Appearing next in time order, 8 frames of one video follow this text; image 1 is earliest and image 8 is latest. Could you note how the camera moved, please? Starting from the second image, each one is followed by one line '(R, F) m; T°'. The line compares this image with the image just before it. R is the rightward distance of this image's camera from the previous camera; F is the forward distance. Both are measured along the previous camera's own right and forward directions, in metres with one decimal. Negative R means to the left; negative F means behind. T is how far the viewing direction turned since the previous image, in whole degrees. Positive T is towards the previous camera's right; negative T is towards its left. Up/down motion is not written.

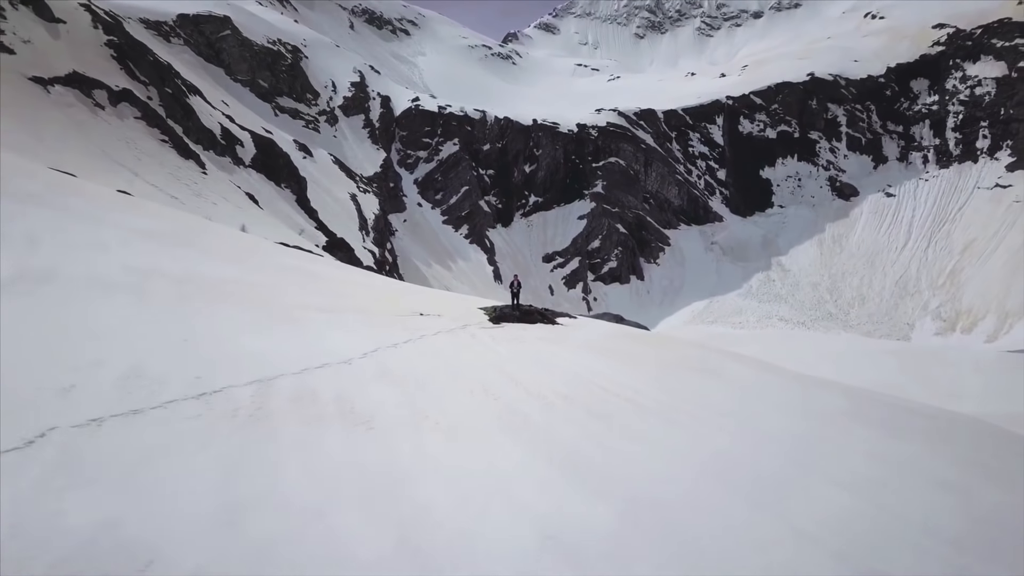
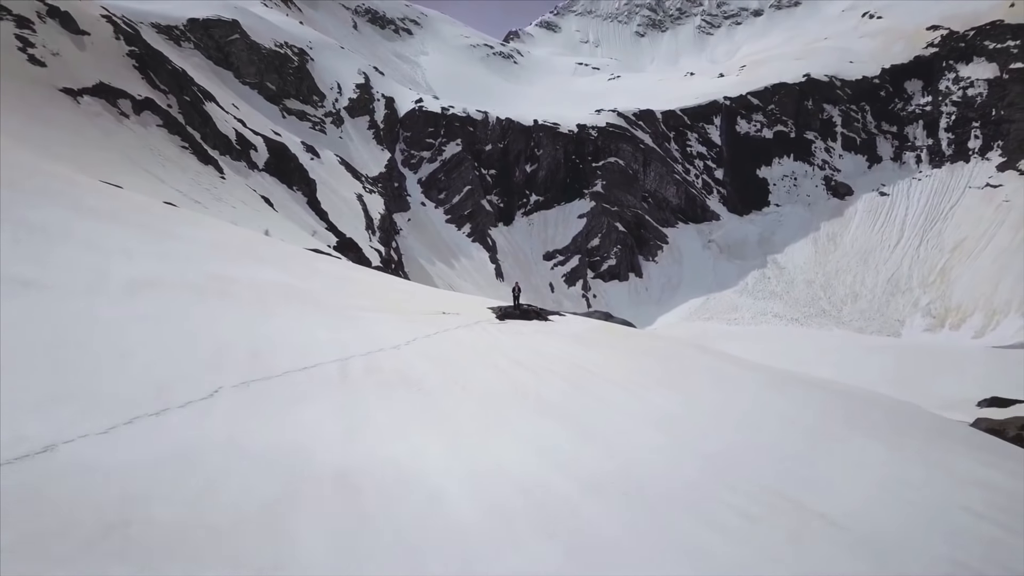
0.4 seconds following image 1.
(0.0, -1.6) m; 0°
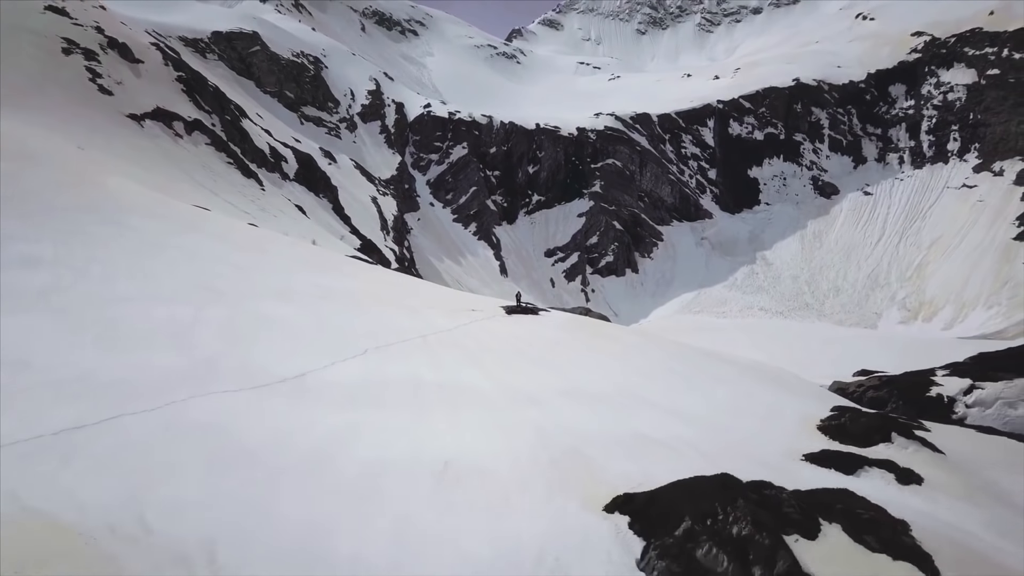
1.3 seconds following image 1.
(0.0, -4.2) m; 0°
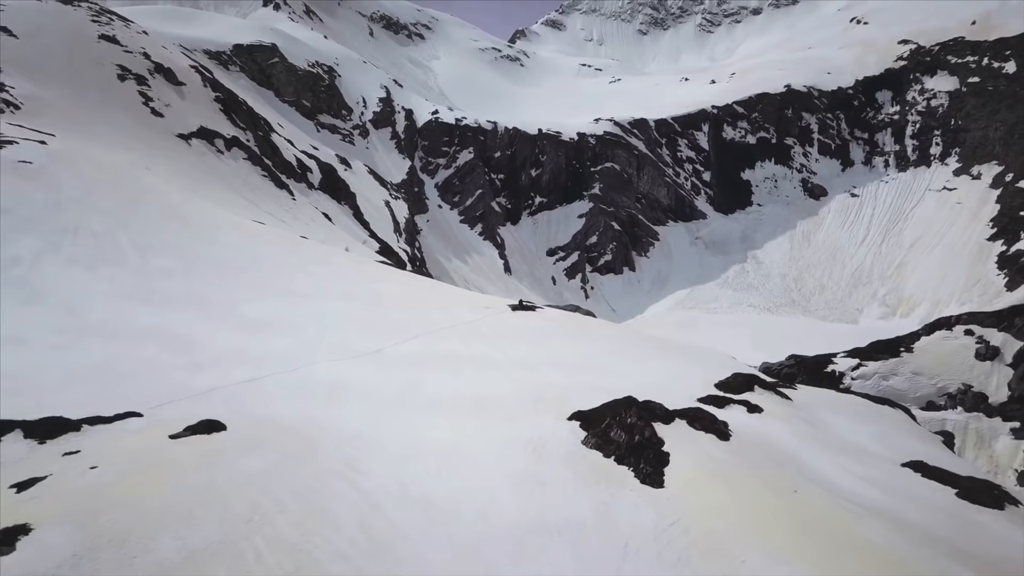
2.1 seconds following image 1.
(0.0, -4.0) m; 0°
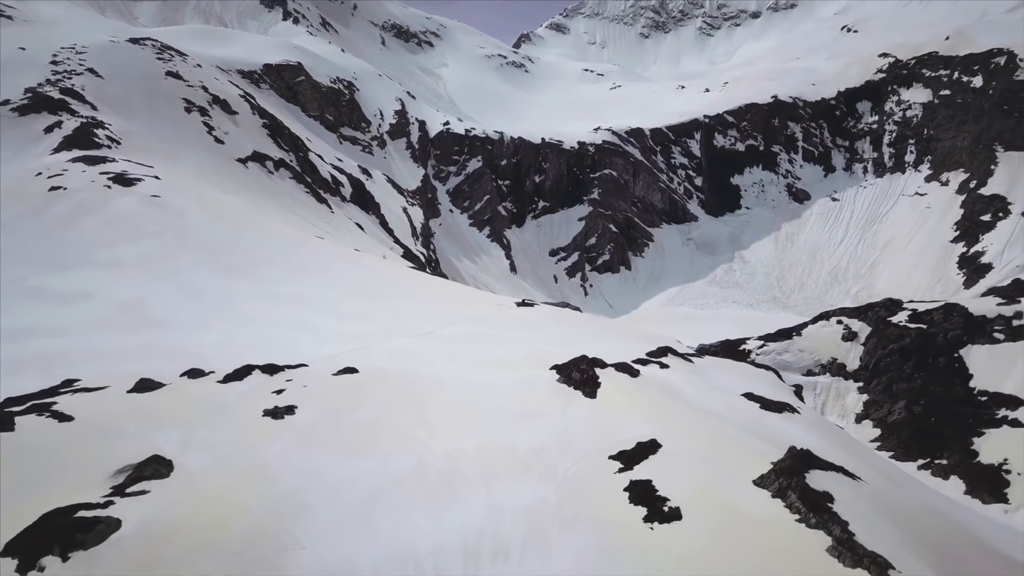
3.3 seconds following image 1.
(0.0, -6.5) m; 0°
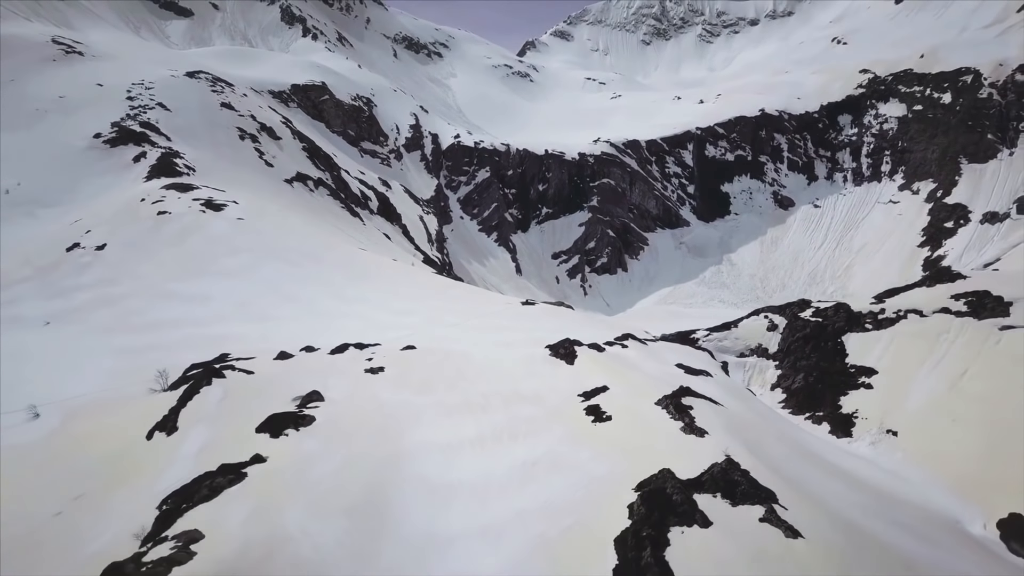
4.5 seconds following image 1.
(0.0, -7.1) m; 0°
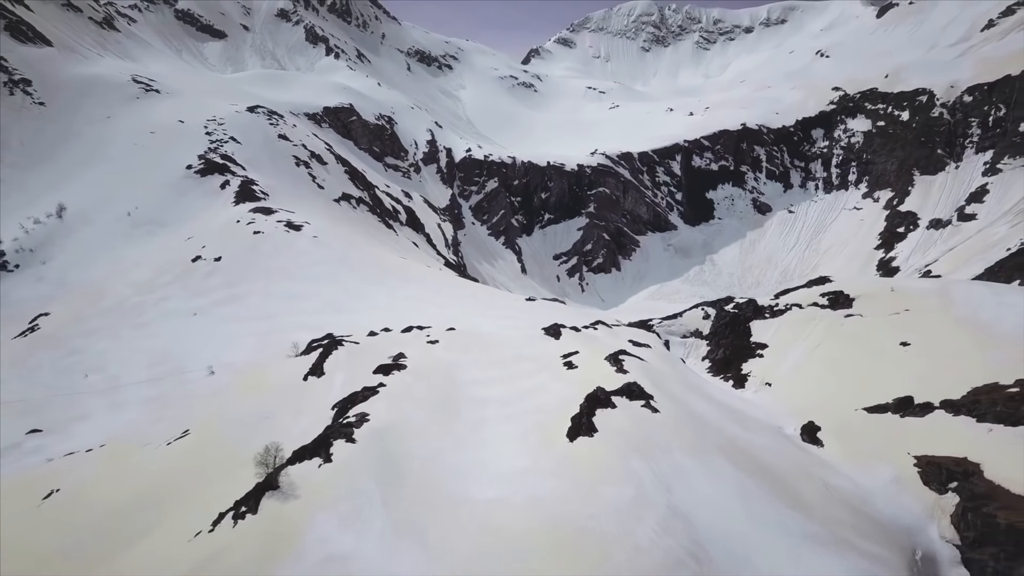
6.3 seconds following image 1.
(-0.1, -11.0) m; 0°
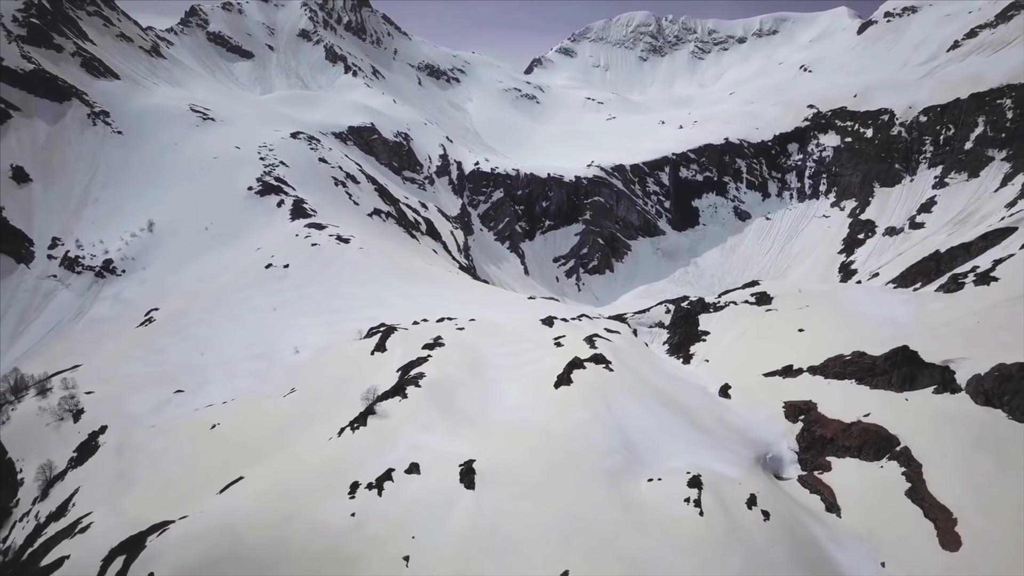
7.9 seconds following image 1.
(-0.1, -11.2) m; 0°
